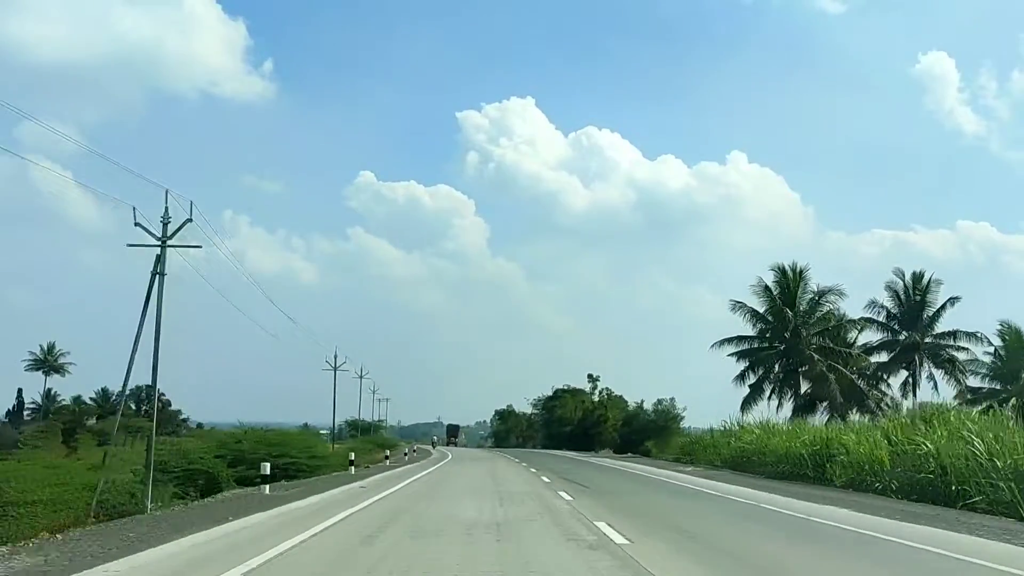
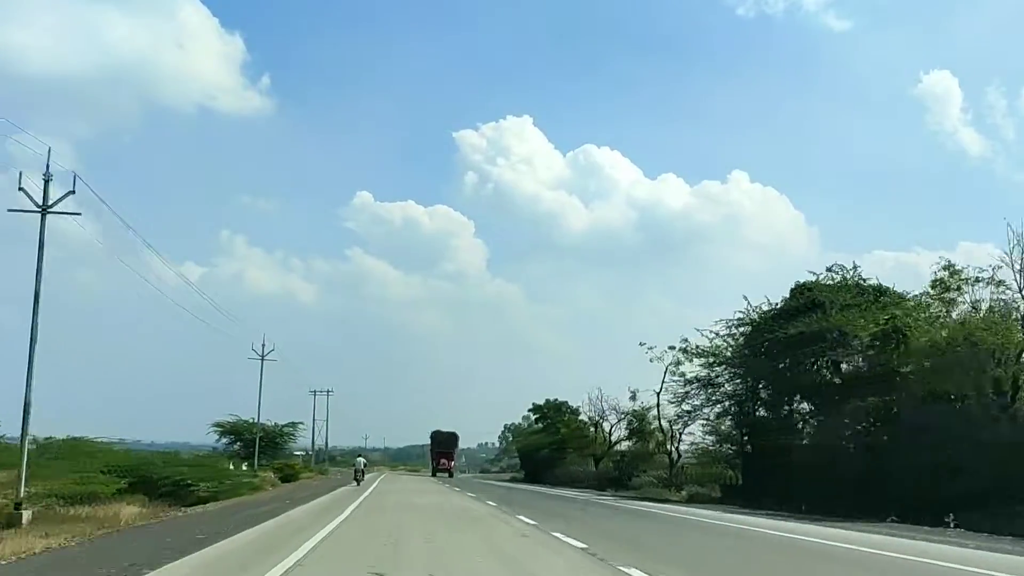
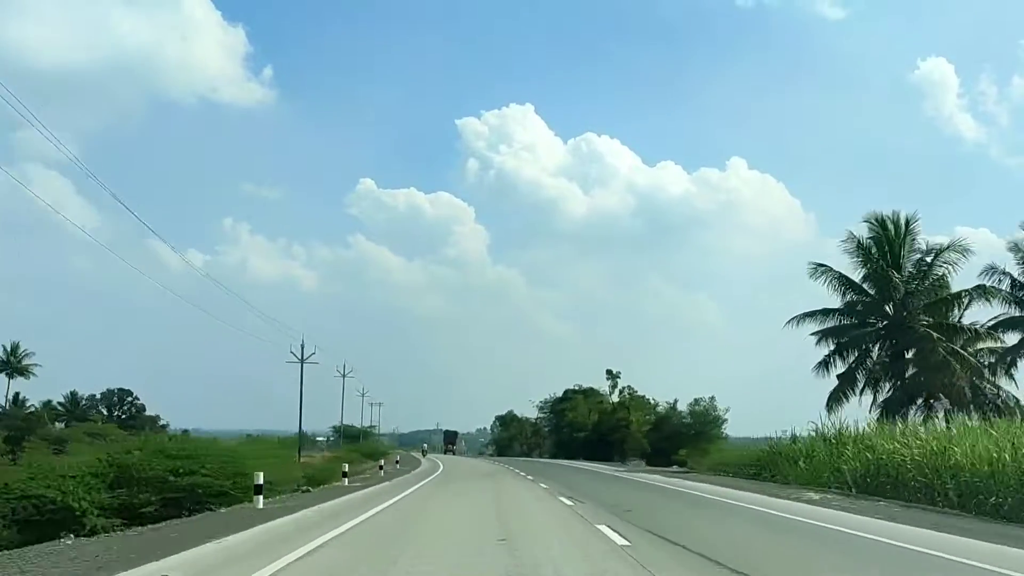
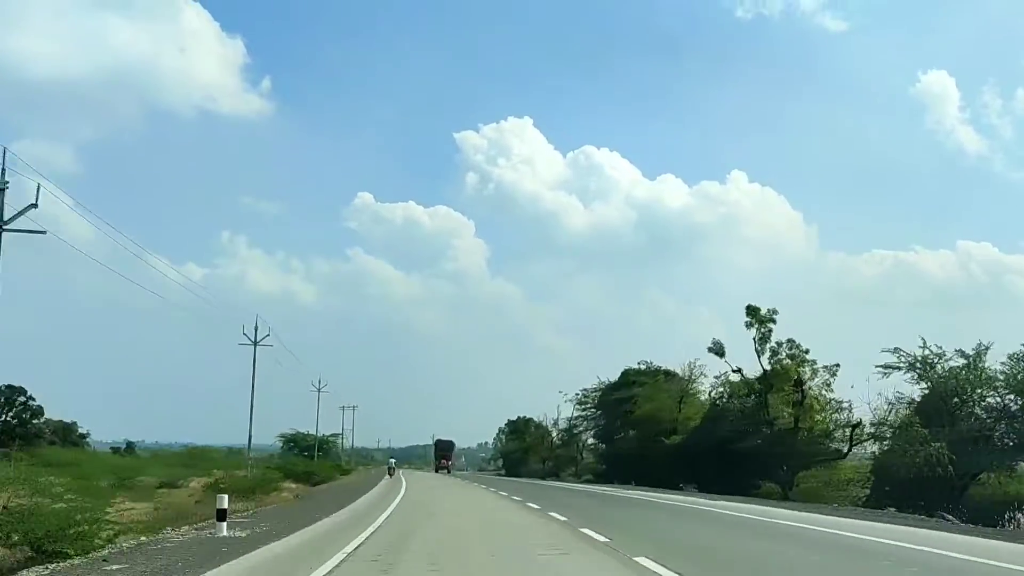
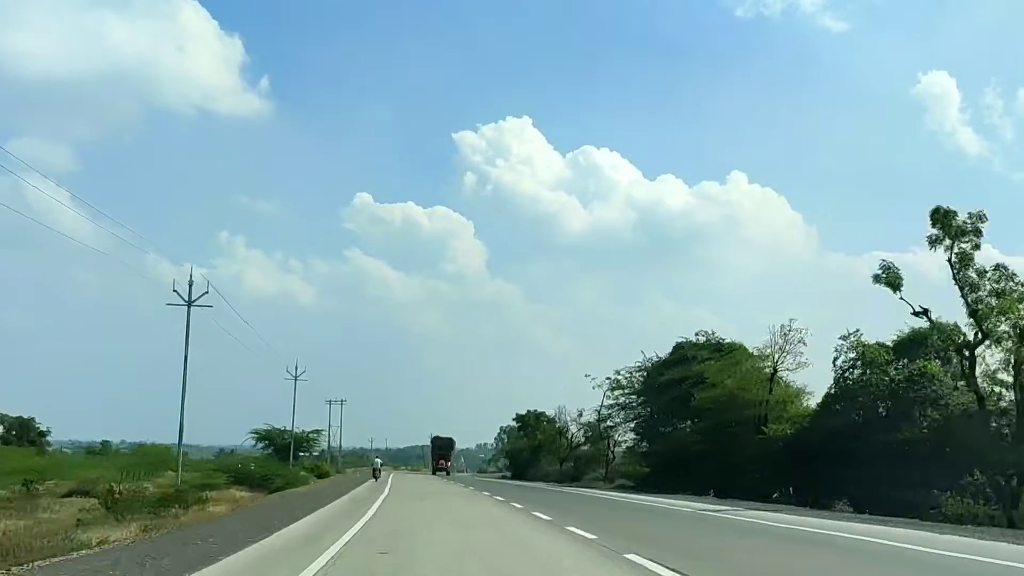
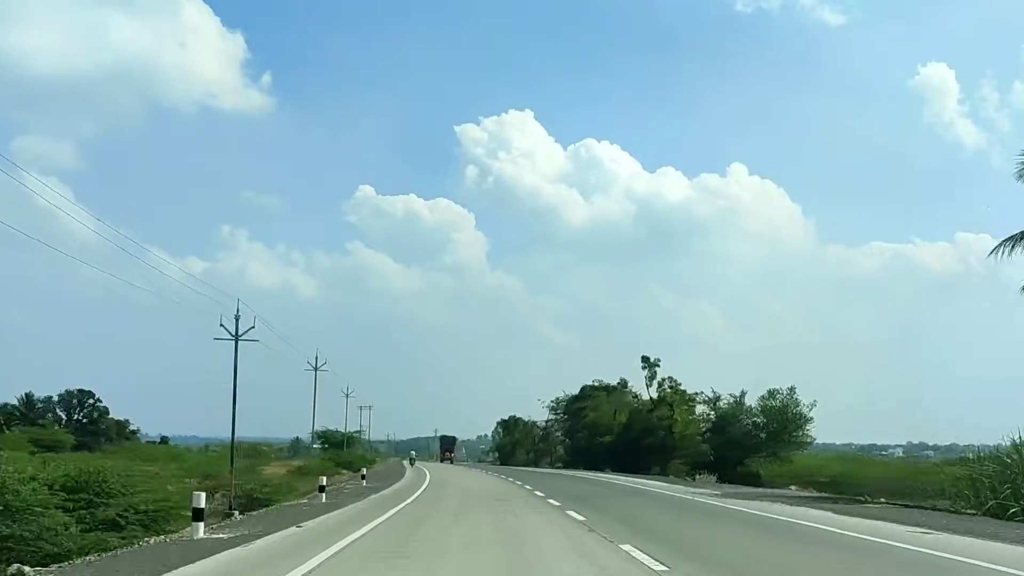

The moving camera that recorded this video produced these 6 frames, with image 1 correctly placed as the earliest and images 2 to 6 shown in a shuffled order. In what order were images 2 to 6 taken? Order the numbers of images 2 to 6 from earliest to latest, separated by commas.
3, 6, 4, 5, 2
